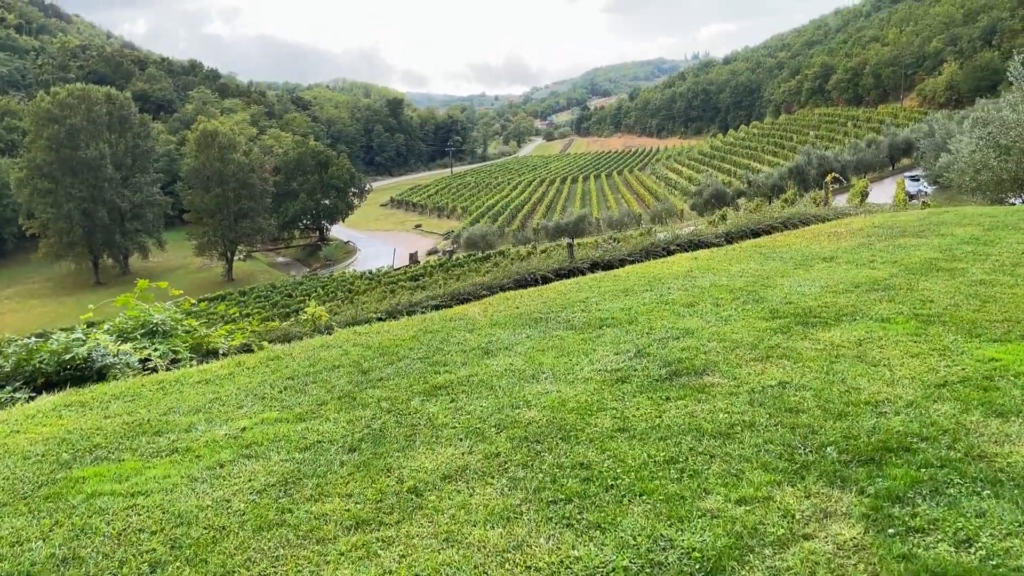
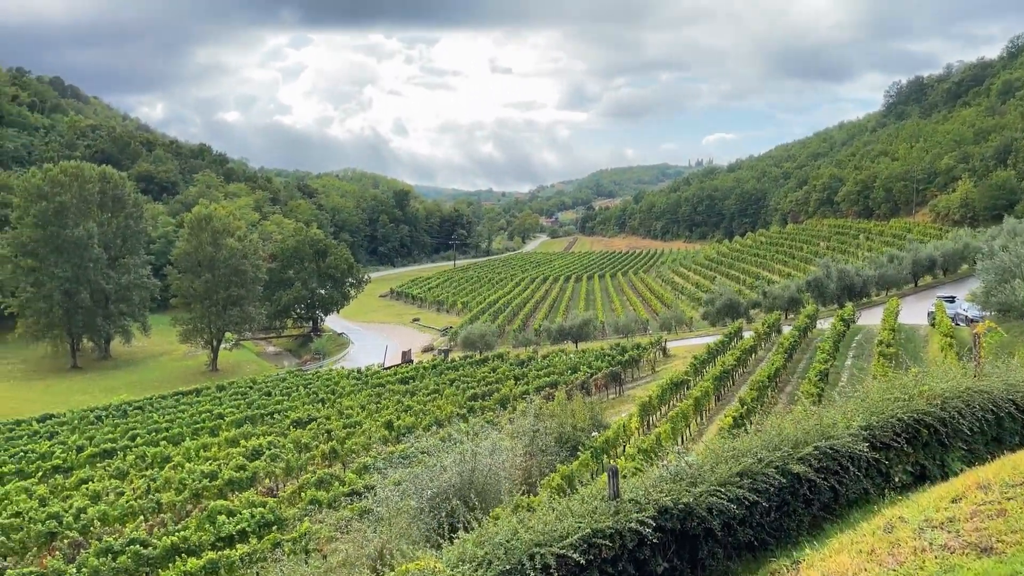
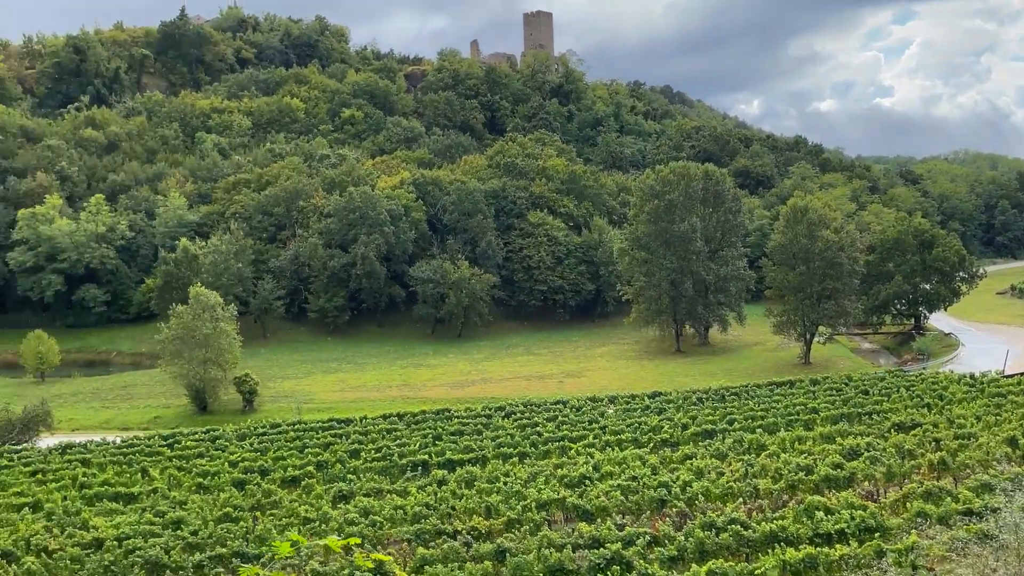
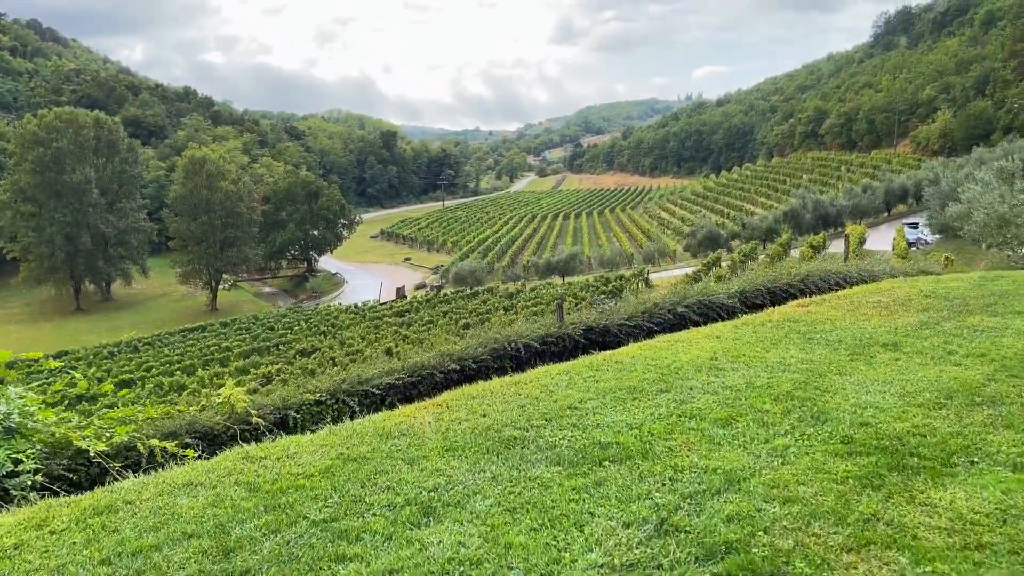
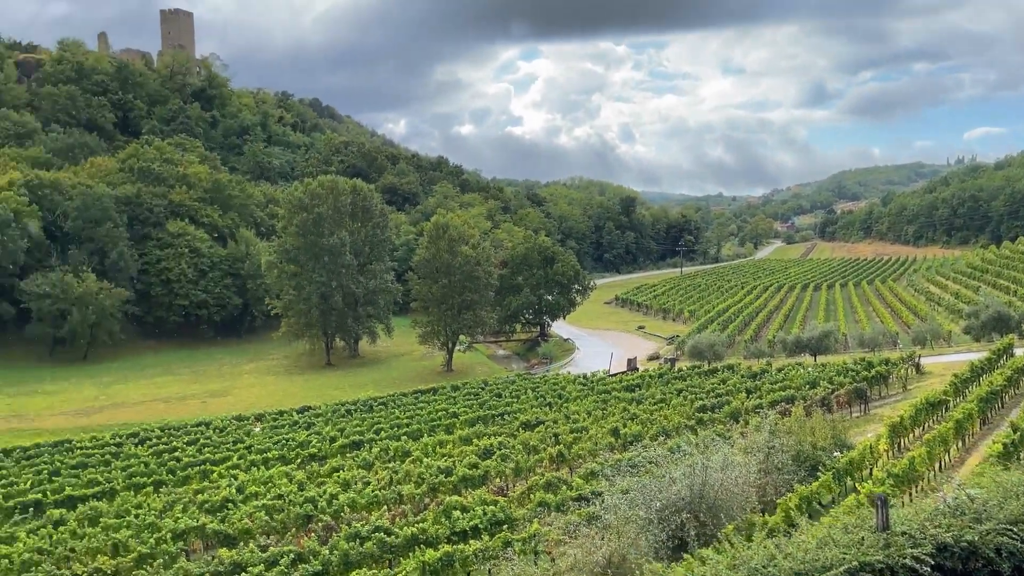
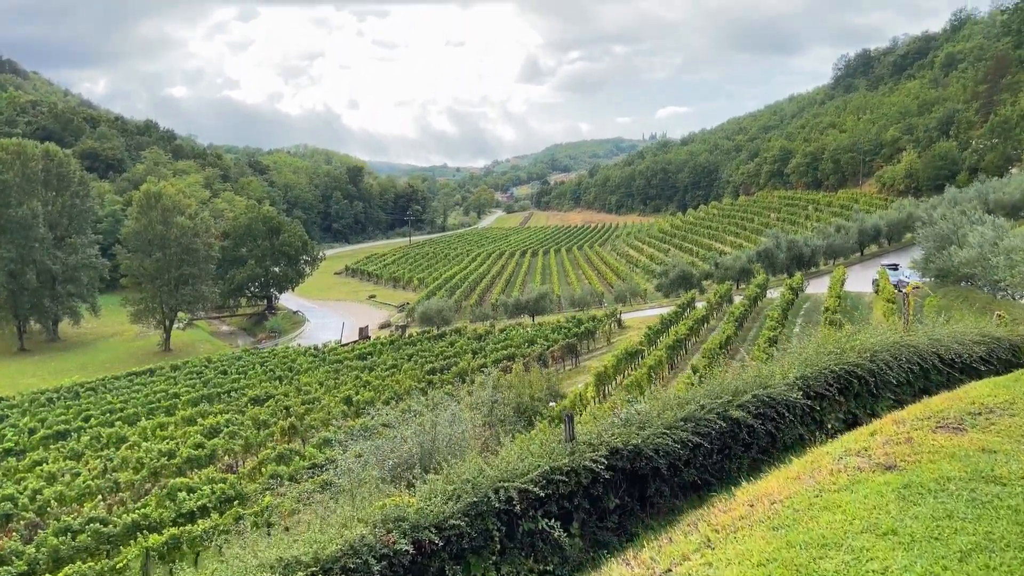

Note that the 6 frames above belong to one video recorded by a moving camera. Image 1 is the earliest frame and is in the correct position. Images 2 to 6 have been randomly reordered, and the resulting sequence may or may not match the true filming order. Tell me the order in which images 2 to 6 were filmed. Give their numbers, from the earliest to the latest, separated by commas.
4, 6, 2, 5, 3
